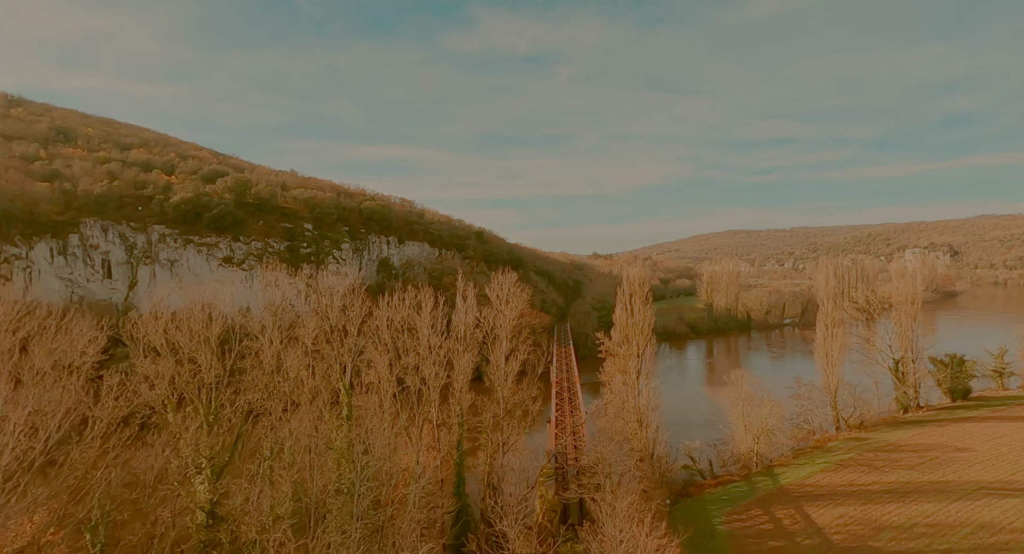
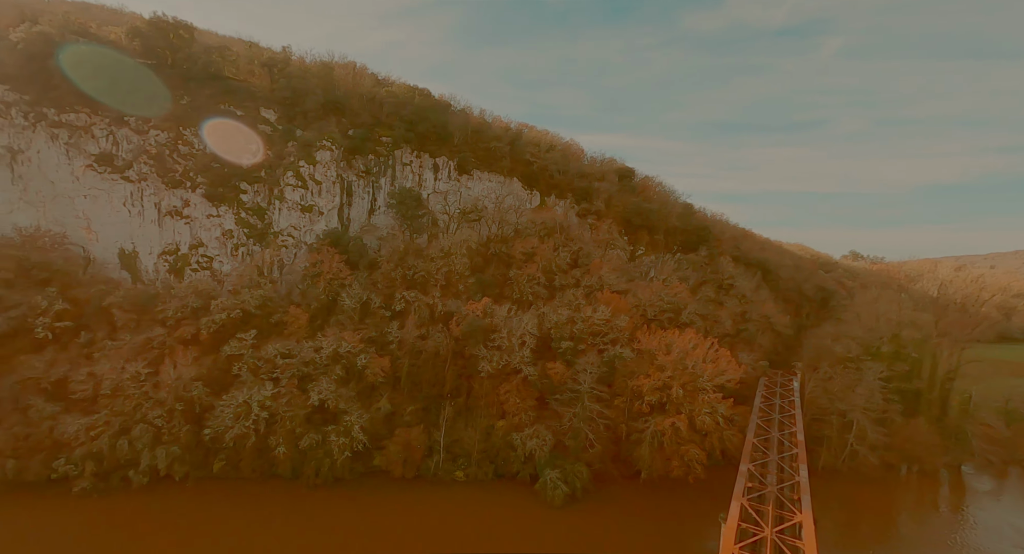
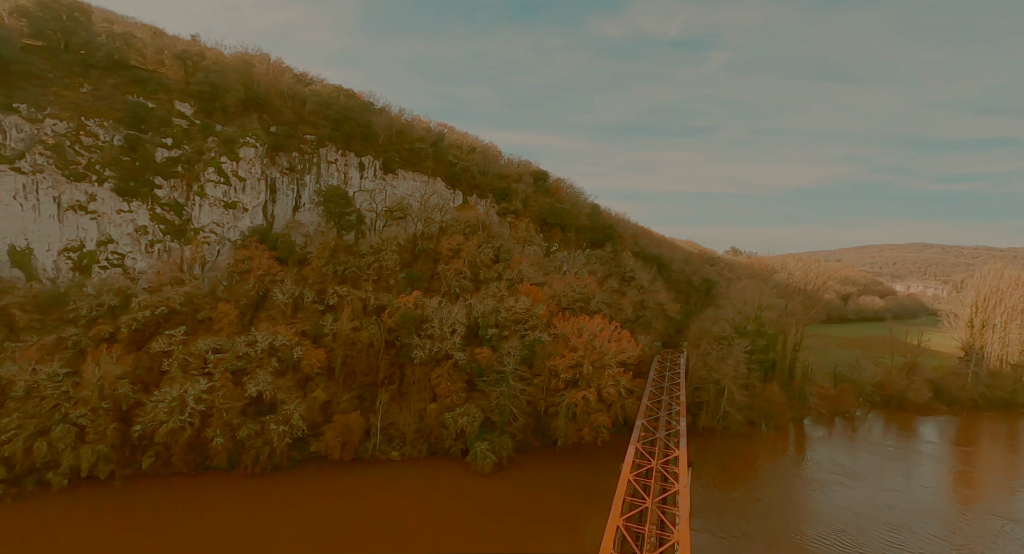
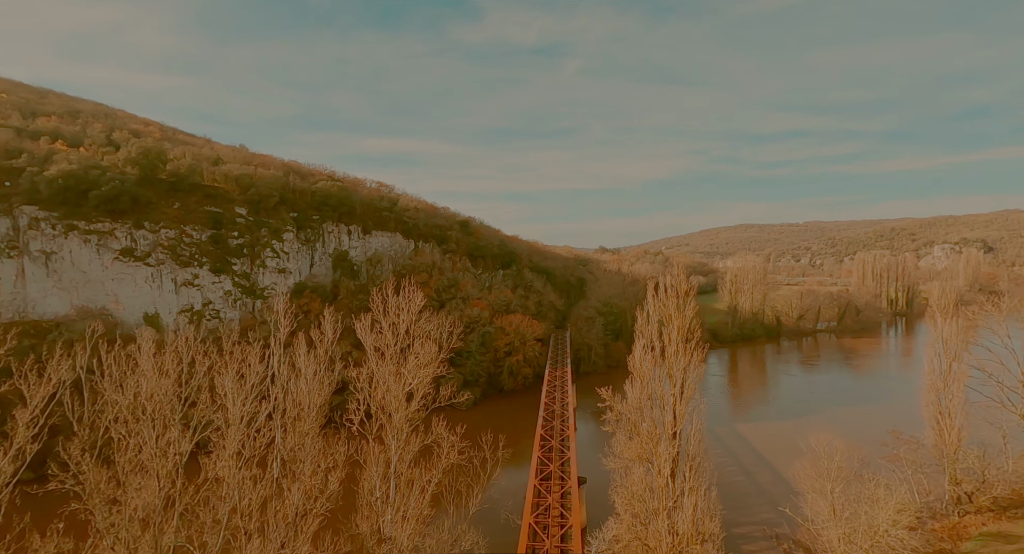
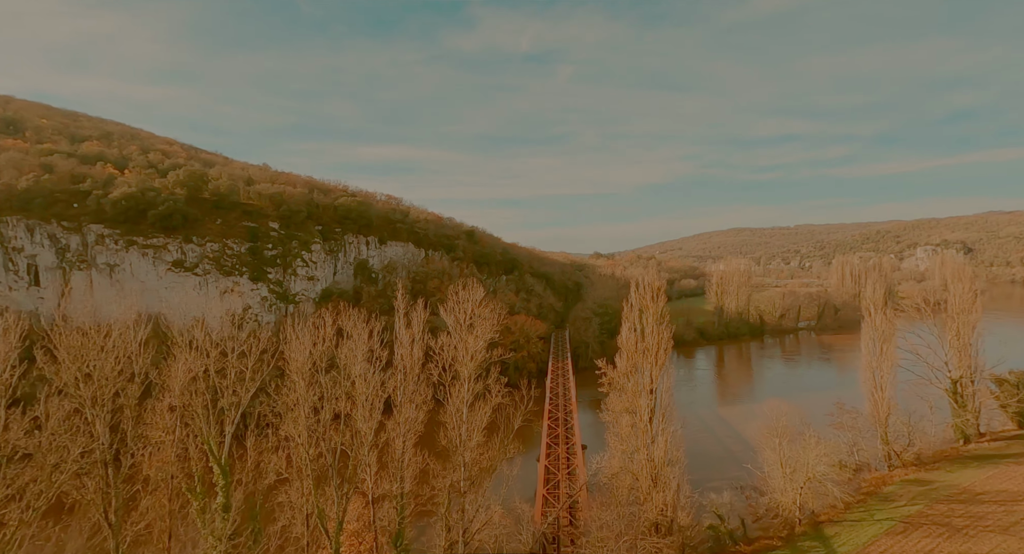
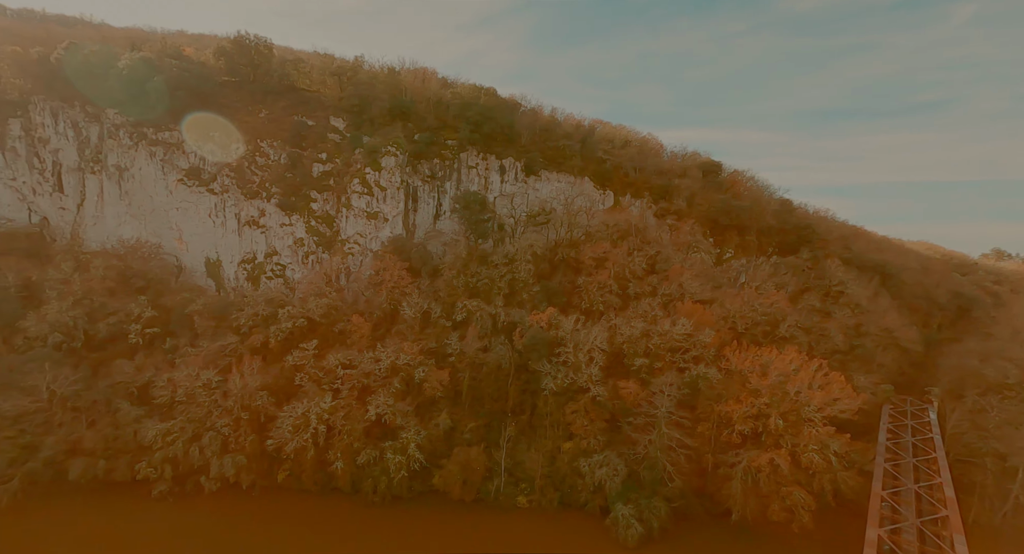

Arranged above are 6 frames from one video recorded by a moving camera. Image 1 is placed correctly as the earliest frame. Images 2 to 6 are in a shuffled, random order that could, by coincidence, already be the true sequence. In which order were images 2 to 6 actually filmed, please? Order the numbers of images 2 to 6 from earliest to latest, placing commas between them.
5, 4, 3, 2, 6
